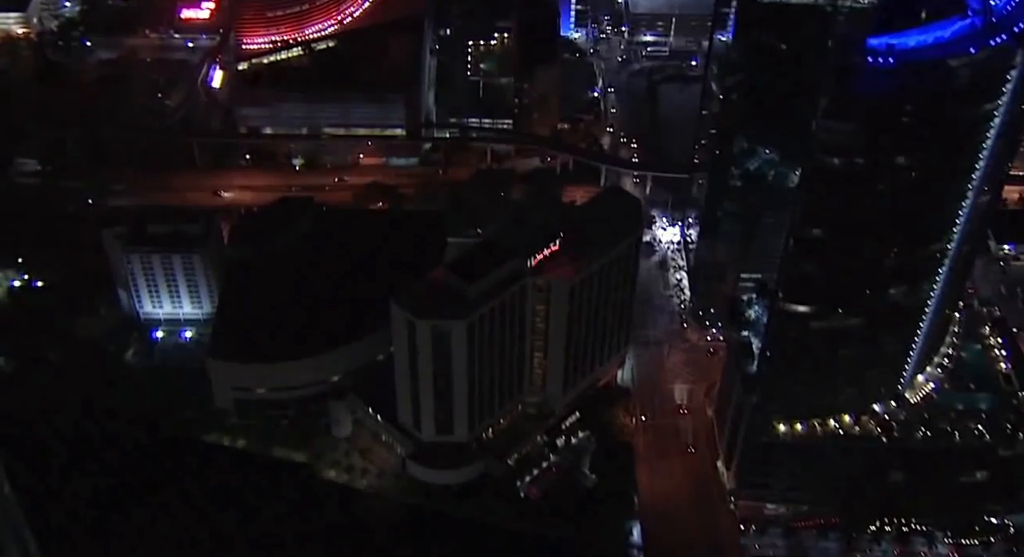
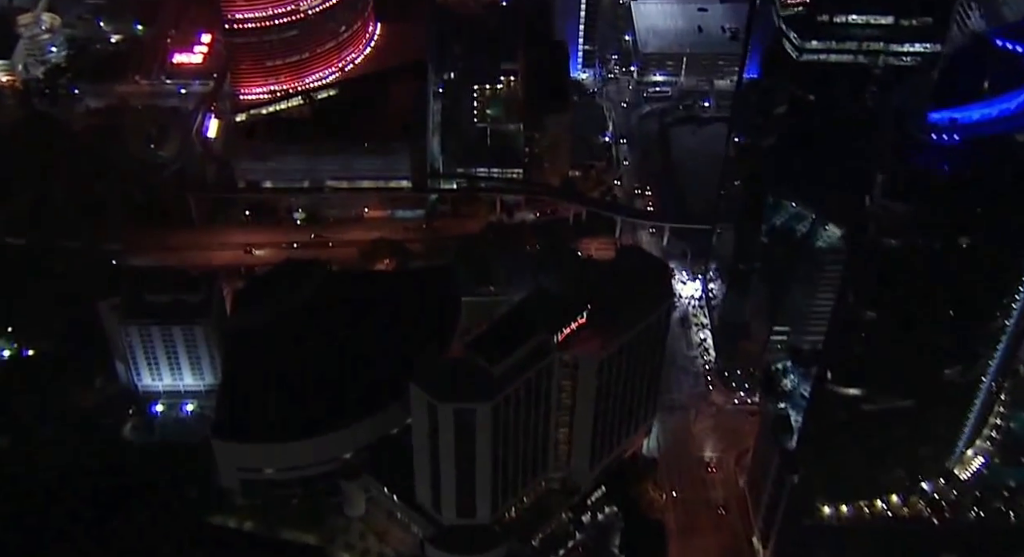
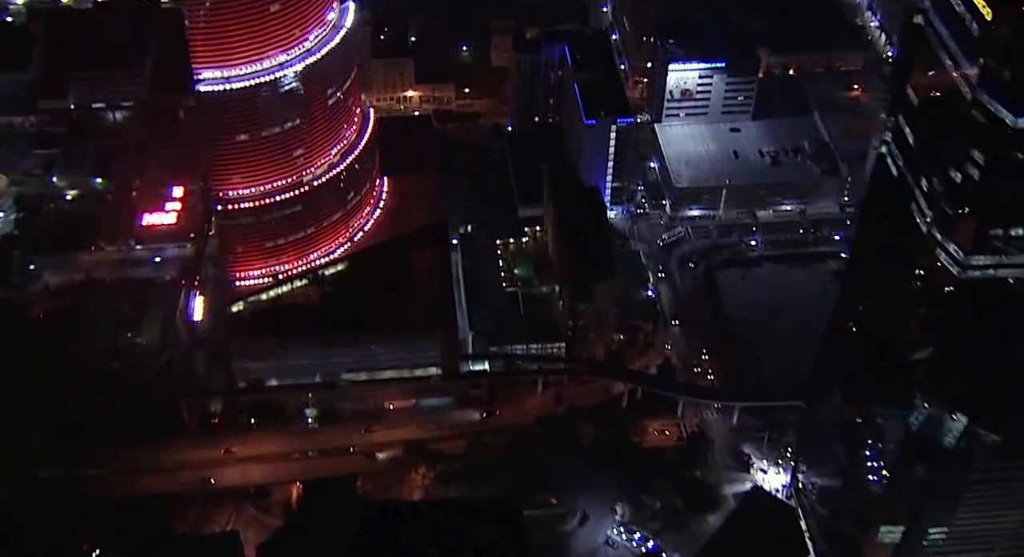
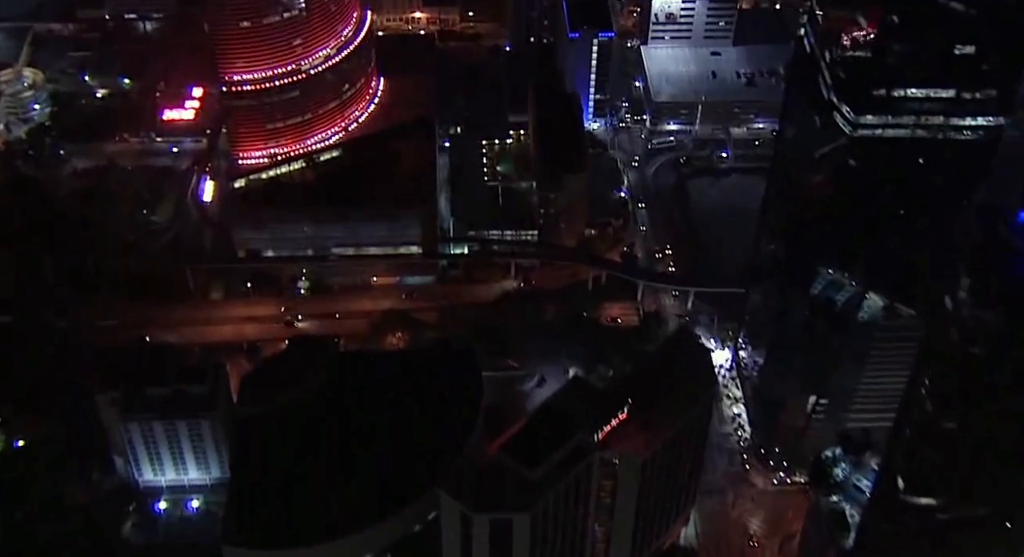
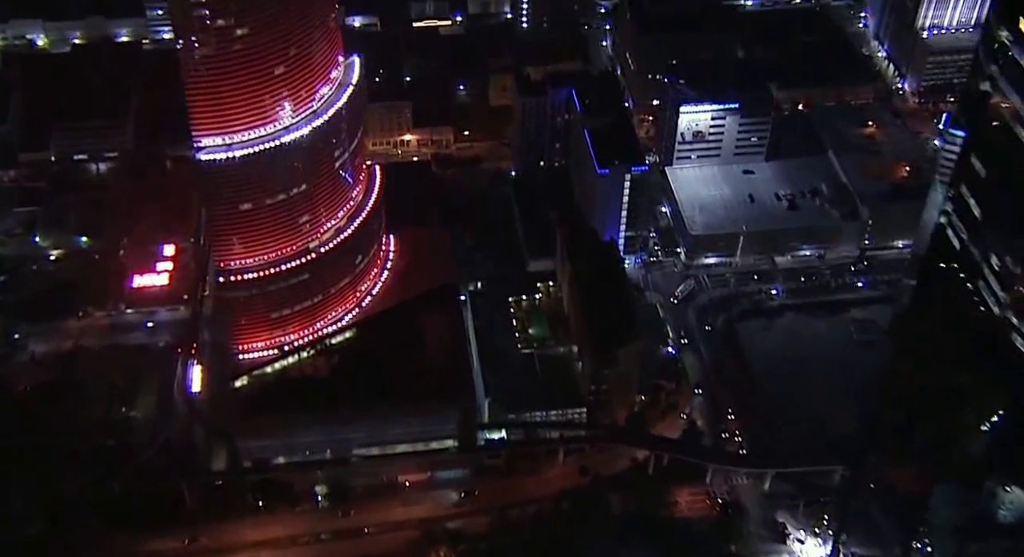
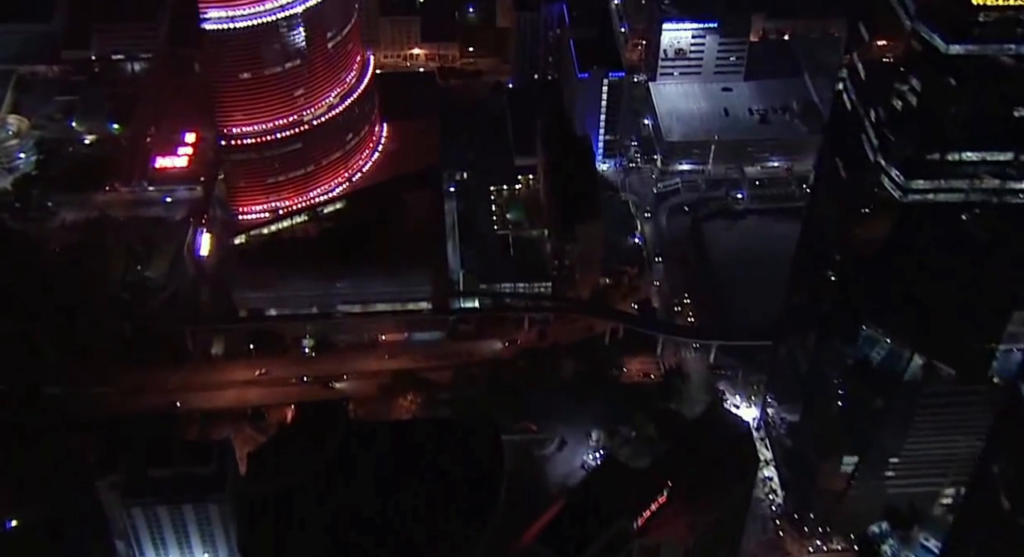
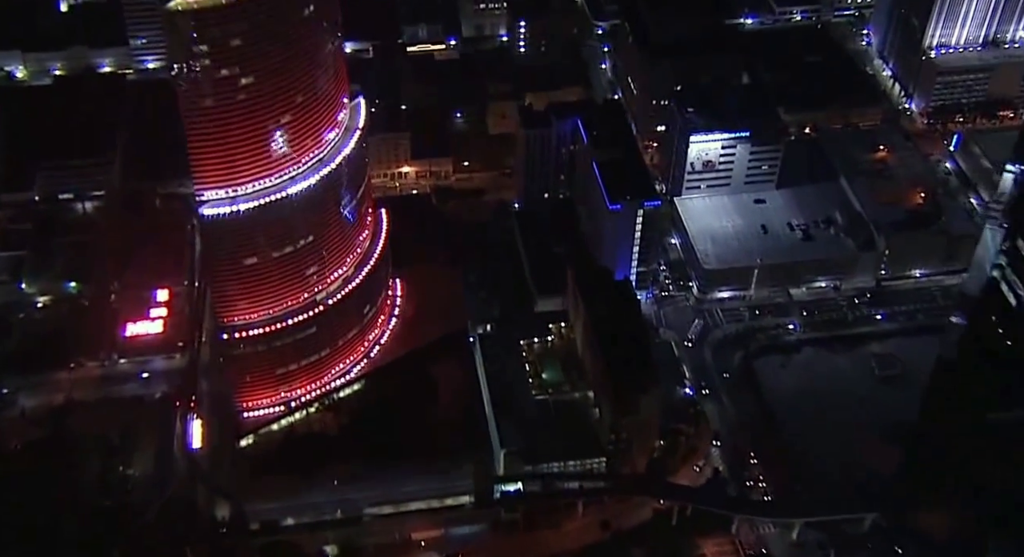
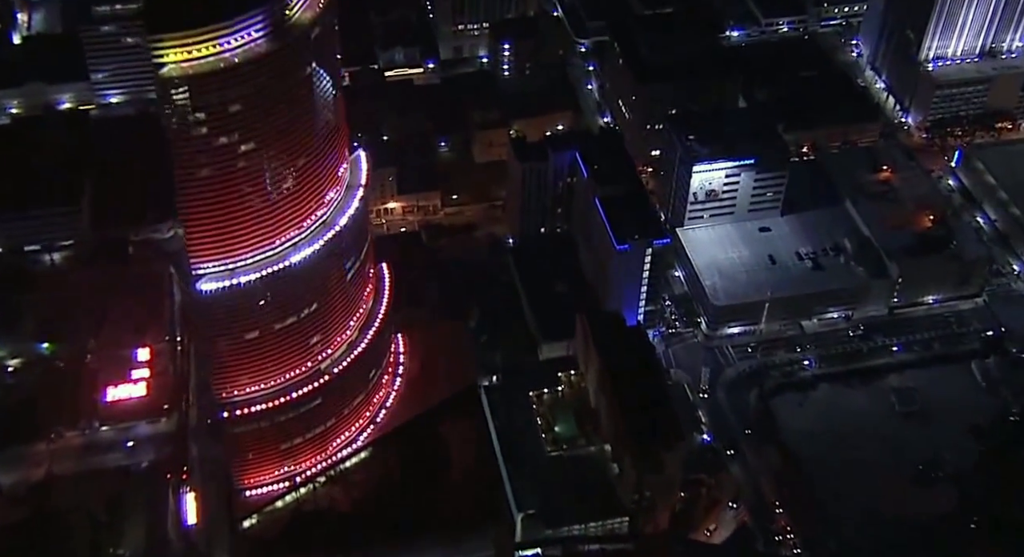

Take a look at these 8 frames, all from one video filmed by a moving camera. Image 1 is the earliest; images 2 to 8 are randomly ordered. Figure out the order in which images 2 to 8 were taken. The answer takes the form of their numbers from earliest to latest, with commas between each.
2, 4, 6, 3, 5, 7, 8
